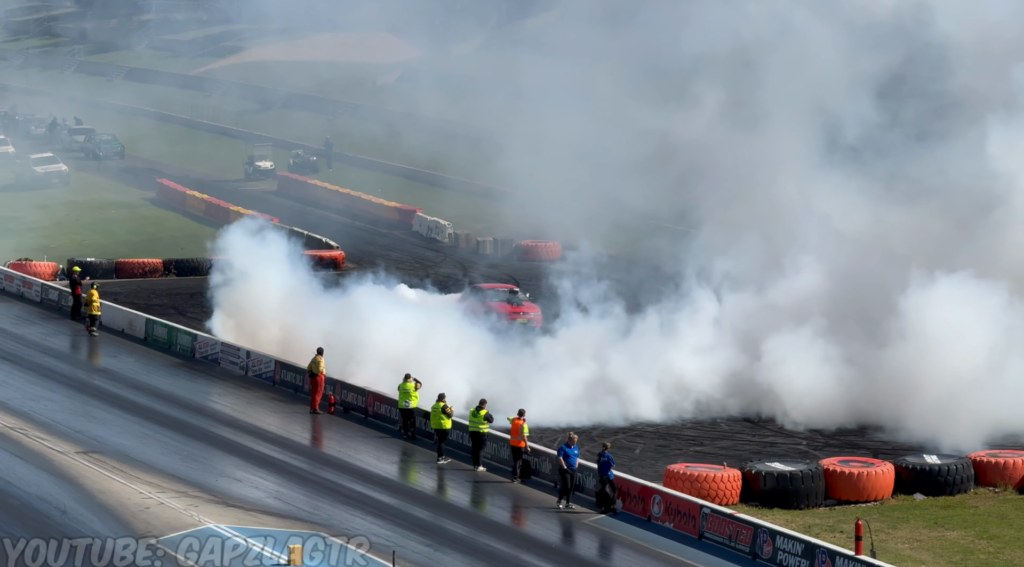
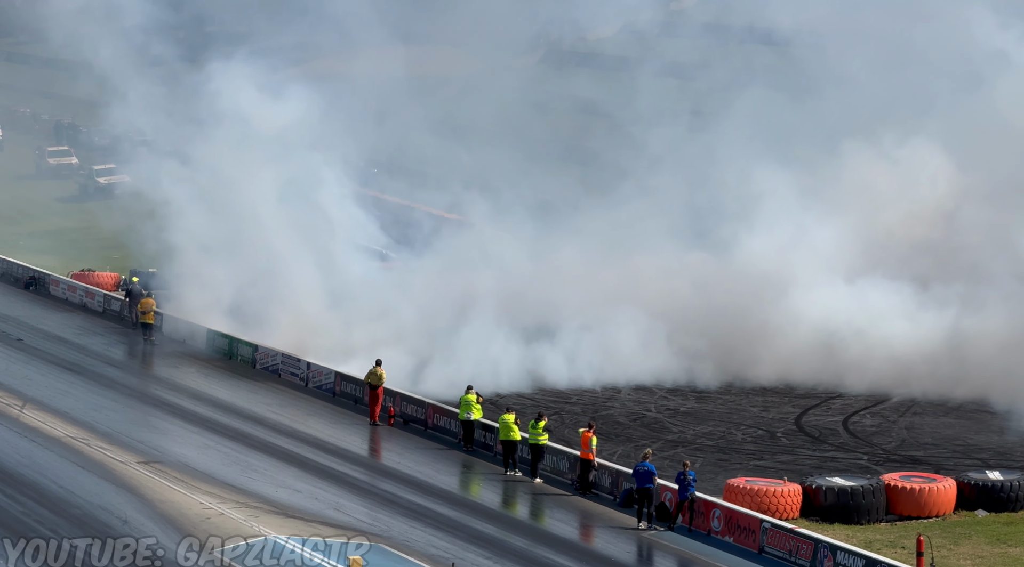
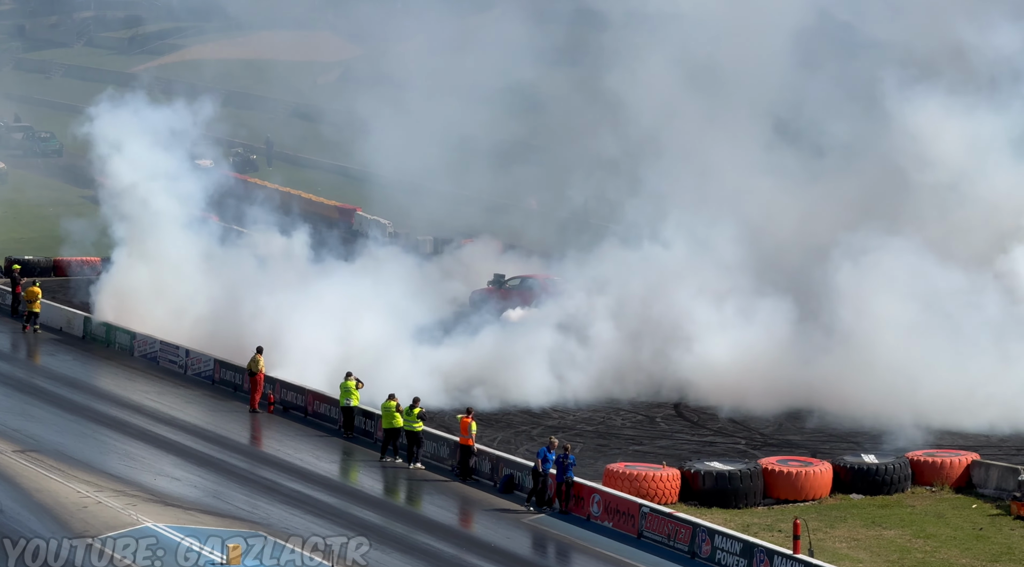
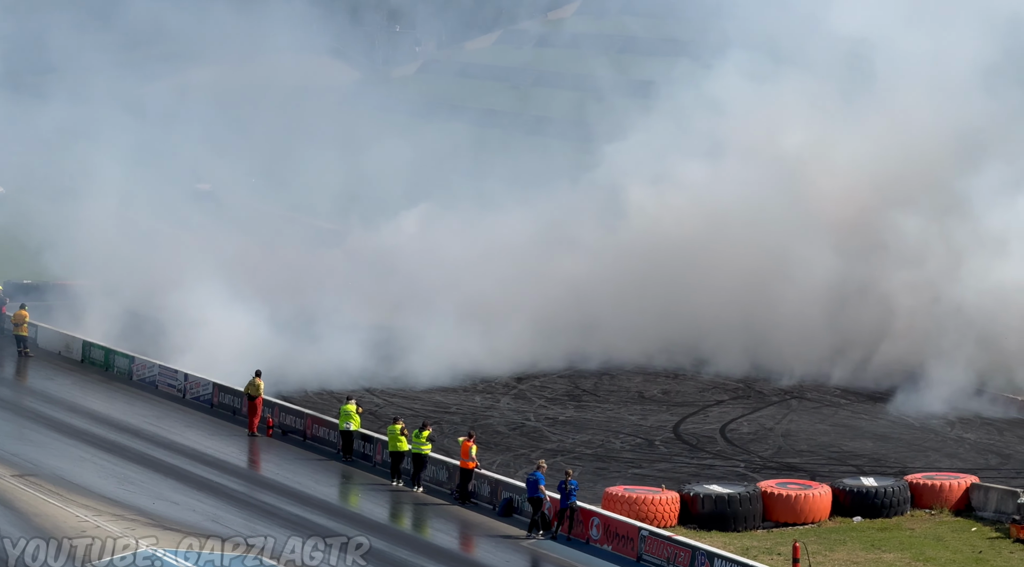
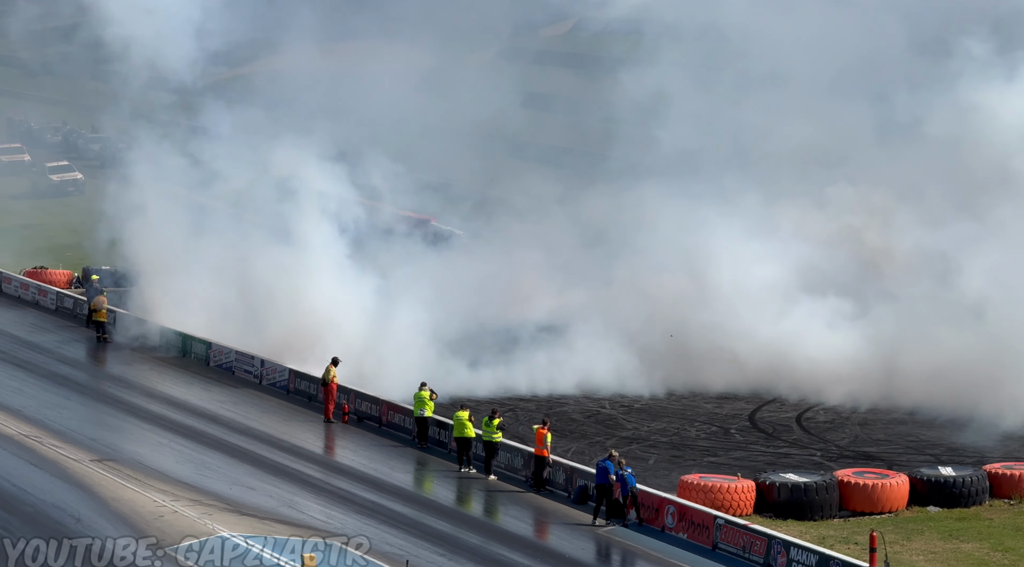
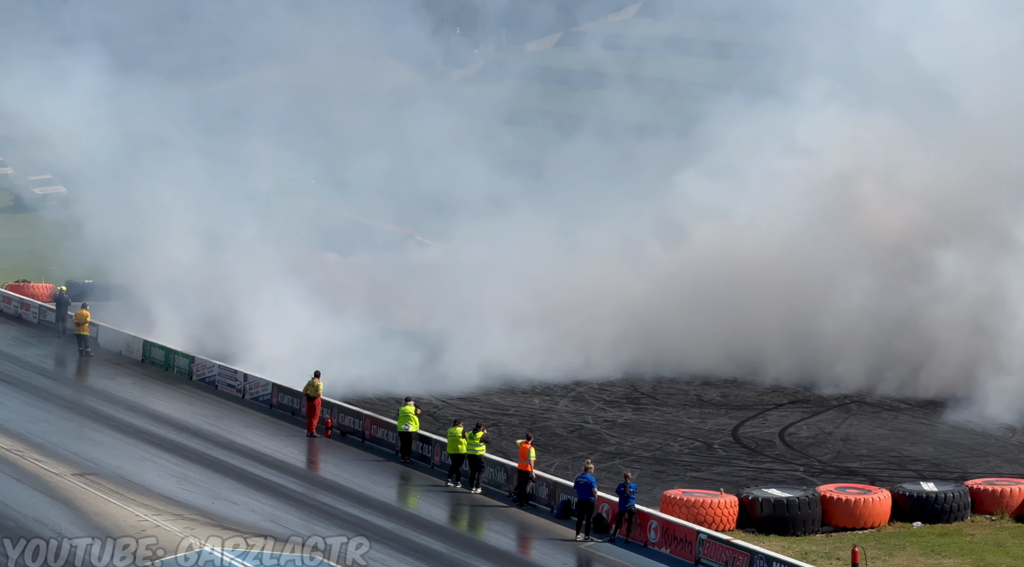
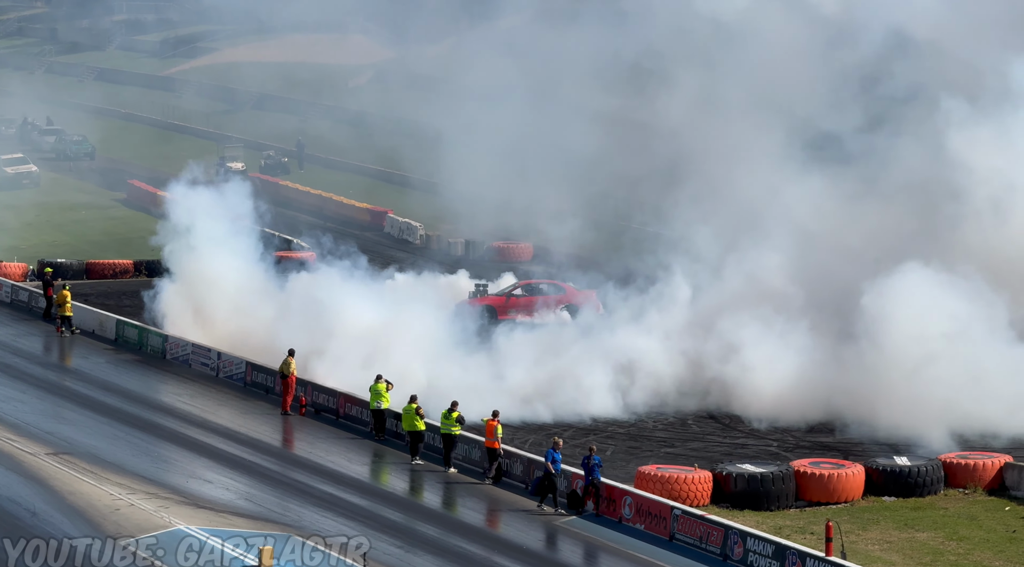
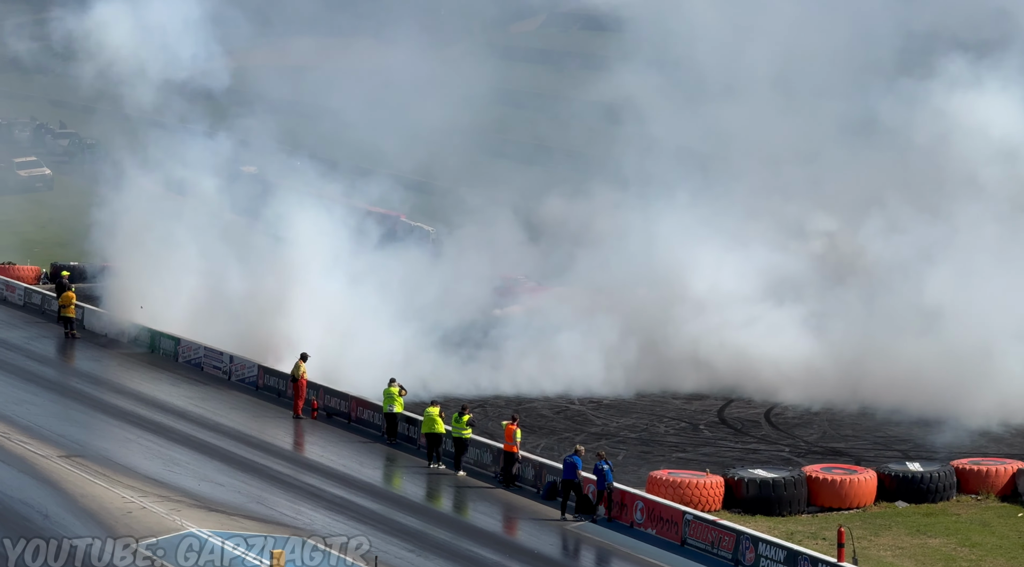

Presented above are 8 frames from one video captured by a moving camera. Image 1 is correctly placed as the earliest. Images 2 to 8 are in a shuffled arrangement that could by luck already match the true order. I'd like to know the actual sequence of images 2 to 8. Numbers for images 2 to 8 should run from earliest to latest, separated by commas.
7, 3, 8, 5, 2, 6, 4
